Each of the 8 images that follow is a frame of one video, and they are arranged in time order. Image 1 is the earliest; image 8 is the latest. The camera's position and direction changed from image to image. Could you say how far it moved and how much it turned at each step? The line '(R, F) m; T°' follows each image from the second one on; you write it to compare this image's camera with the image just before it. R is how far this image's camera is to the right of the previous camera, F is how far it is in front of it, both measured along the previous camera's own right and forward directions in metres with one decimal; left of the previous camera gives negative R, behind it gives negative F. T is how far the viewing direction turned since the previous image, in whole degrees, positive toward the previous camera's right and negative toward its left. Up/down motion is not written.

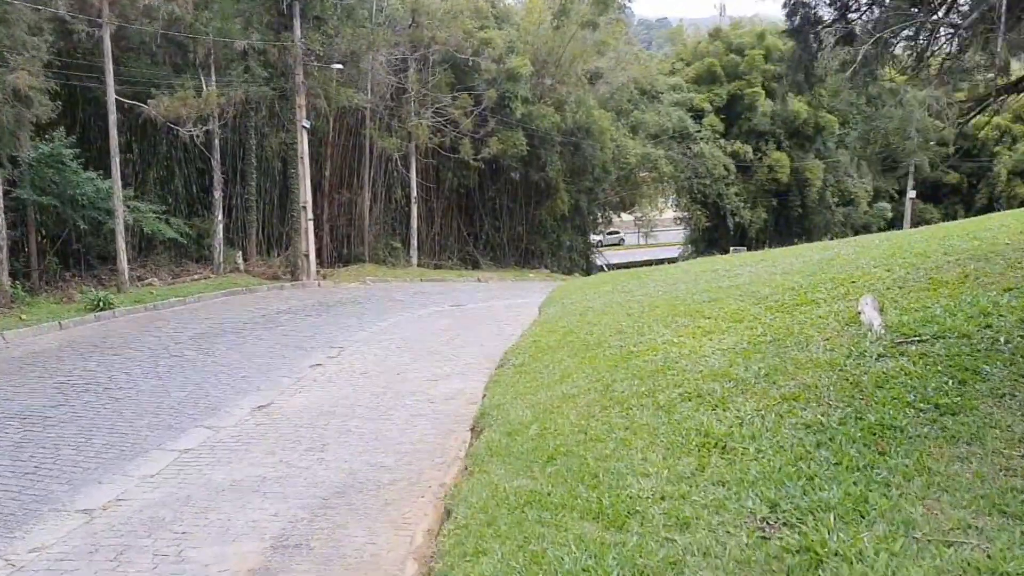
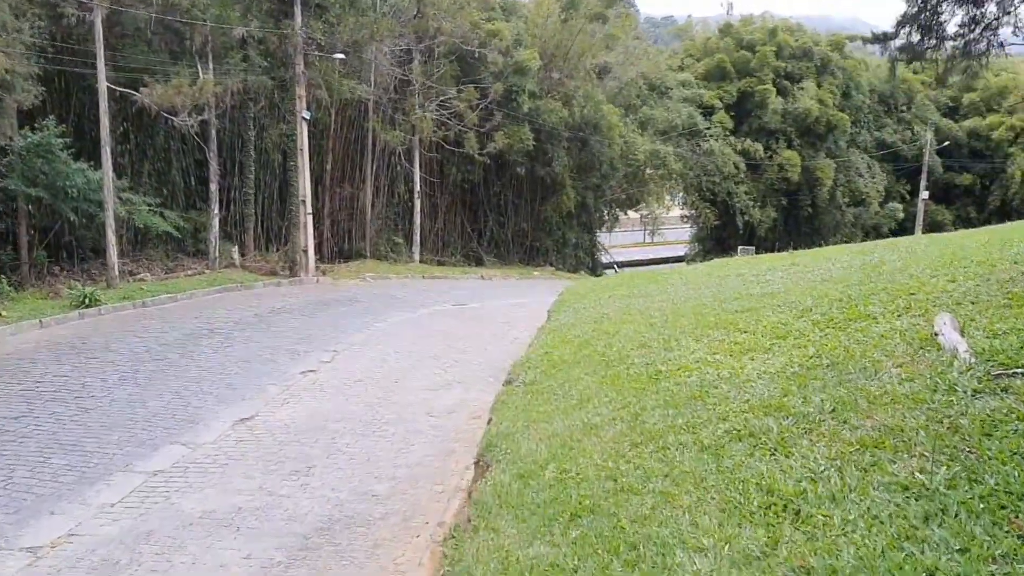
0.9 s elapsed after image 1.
(0.0, +0.6) m; 0°
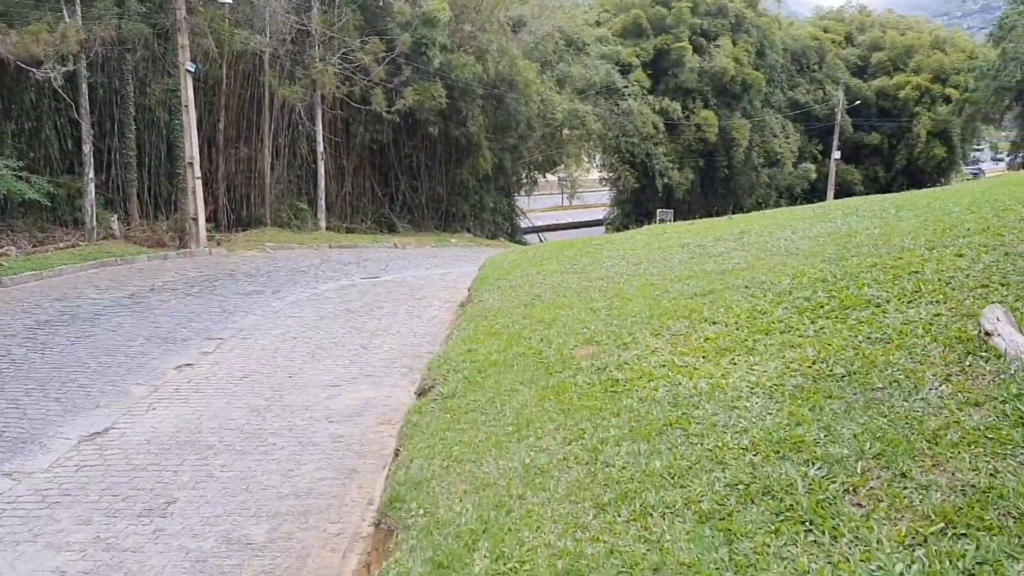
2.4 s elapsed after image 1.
(0.0, +1.0) m; +6°
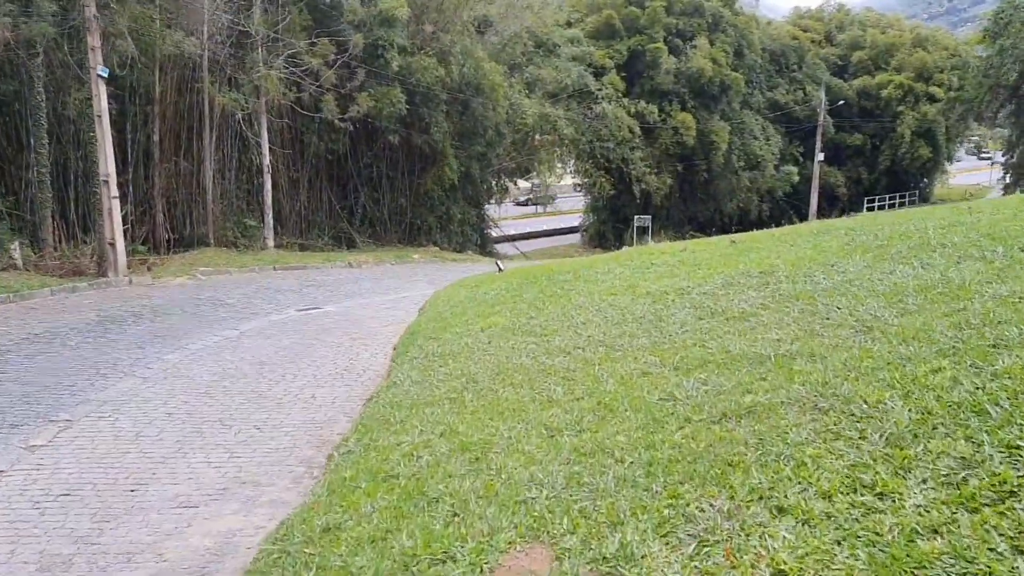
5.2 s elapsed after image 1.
(+0.3, +1.9) m; +2°
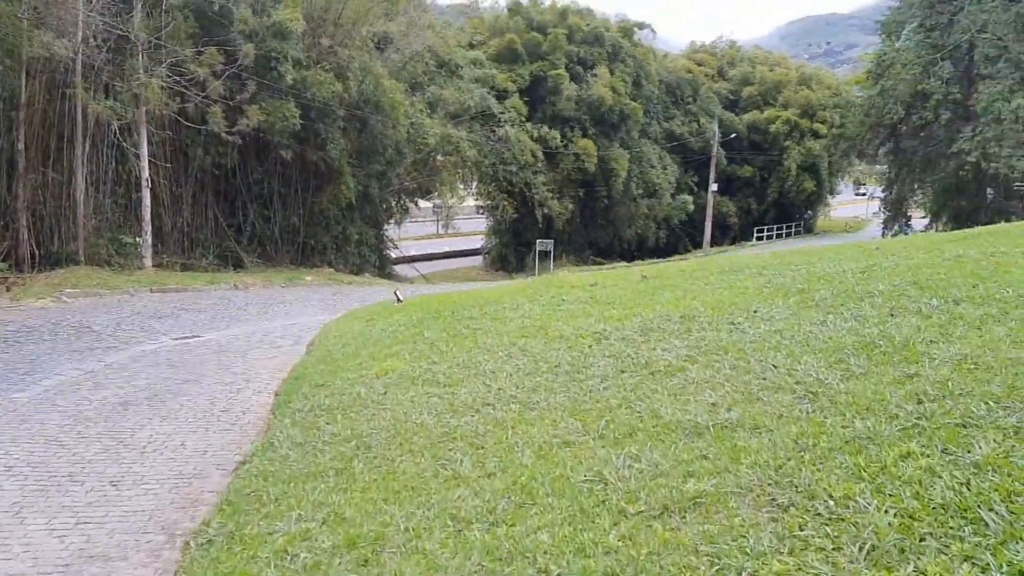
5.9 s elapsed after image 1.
(0.0, +0.5) m; +7°
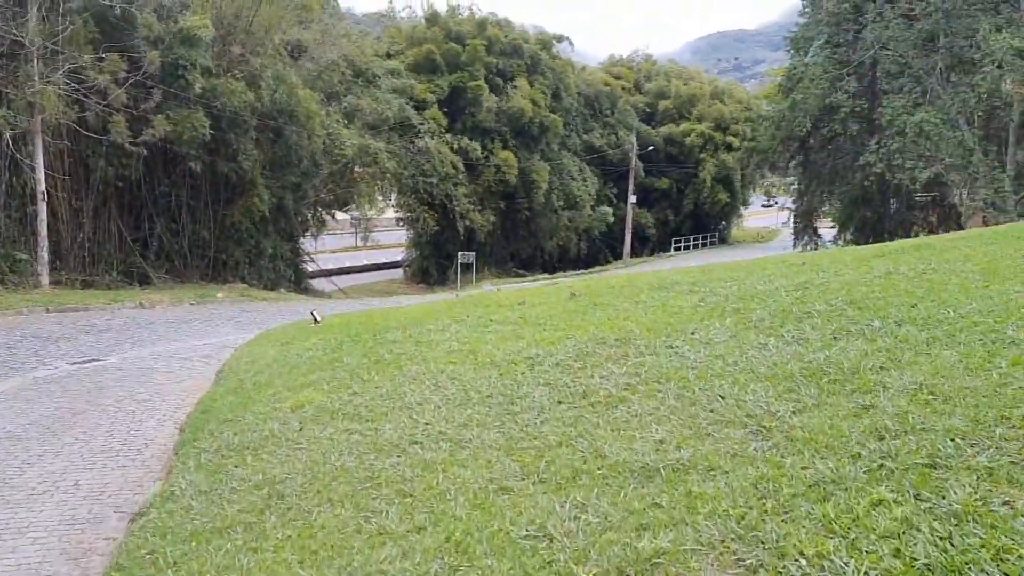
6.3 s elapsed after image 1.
(0.0, +0.3) m; +6°
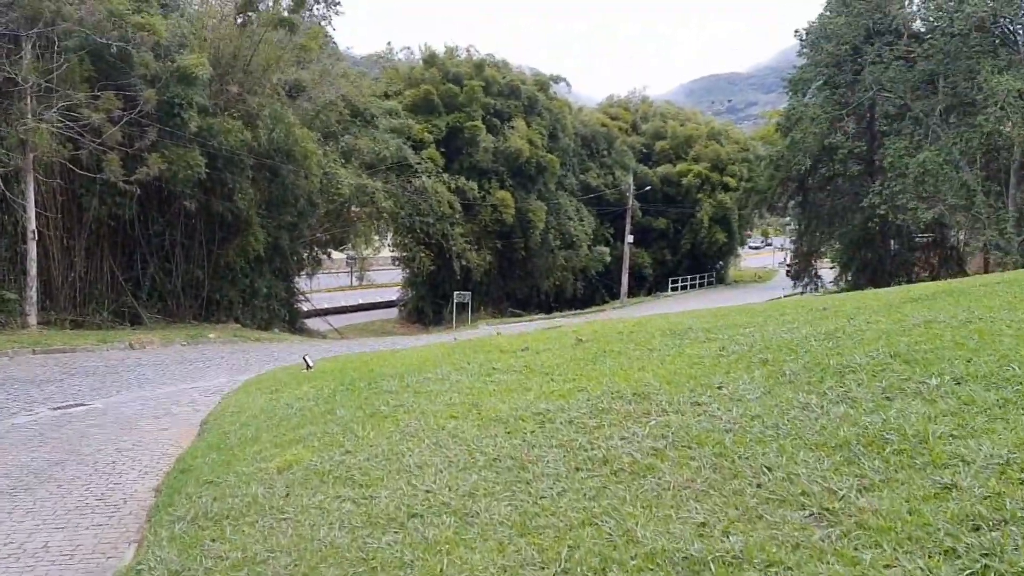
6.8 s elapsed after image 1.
(-0.1, +0.4) m; 0°
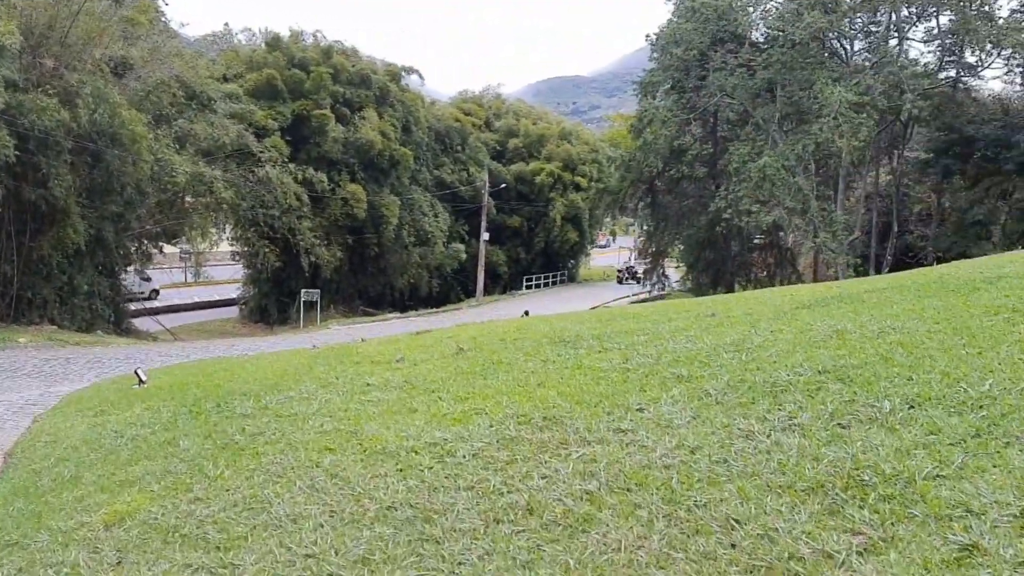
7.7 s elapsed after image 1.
(-0.2, +0.6) m; +11°
